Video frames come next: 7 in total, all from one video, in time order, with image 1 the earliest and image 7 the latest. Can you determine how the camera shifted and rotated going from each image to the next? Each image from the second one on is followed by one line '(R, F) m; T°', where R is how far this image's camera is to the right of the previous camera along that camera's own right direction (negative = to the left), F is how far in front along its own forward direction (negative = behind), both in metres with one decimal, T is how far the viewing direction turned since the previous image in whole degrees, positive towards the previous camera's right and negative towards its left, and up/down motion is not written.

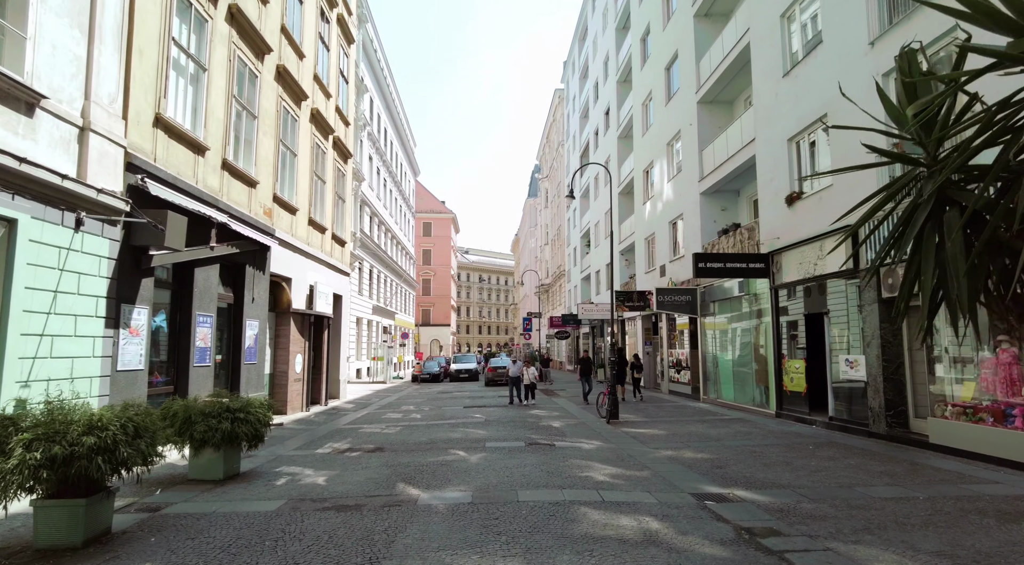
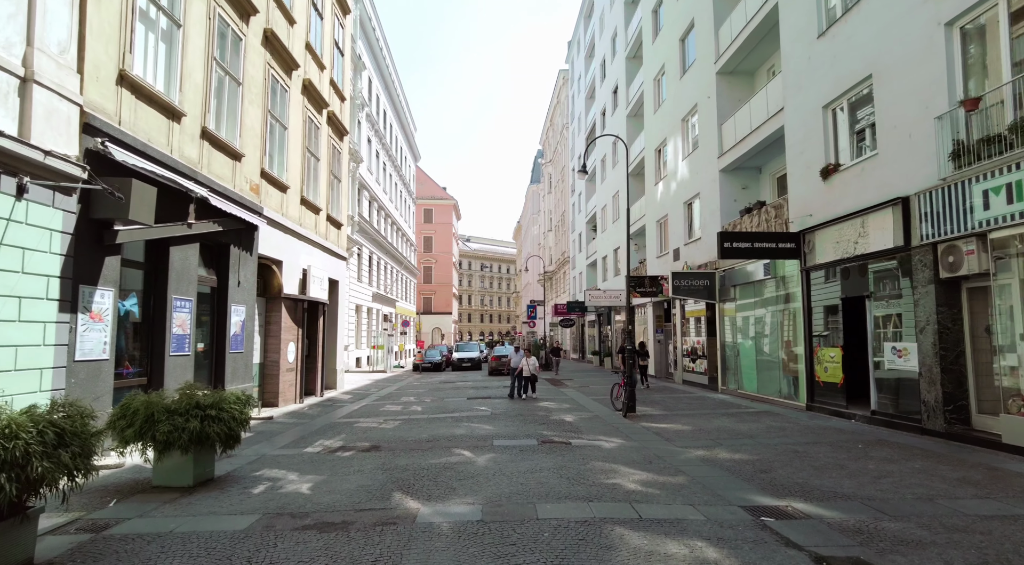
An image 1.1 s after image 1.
(-0.1, +1.2) m; 0°
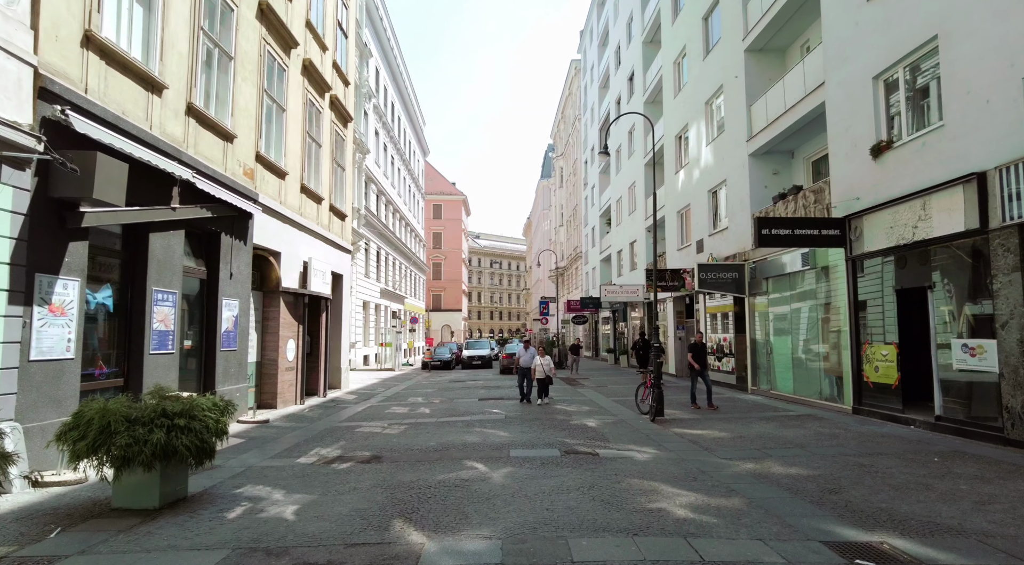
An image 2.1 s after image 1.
(-0.1, +1.2) m; -1°
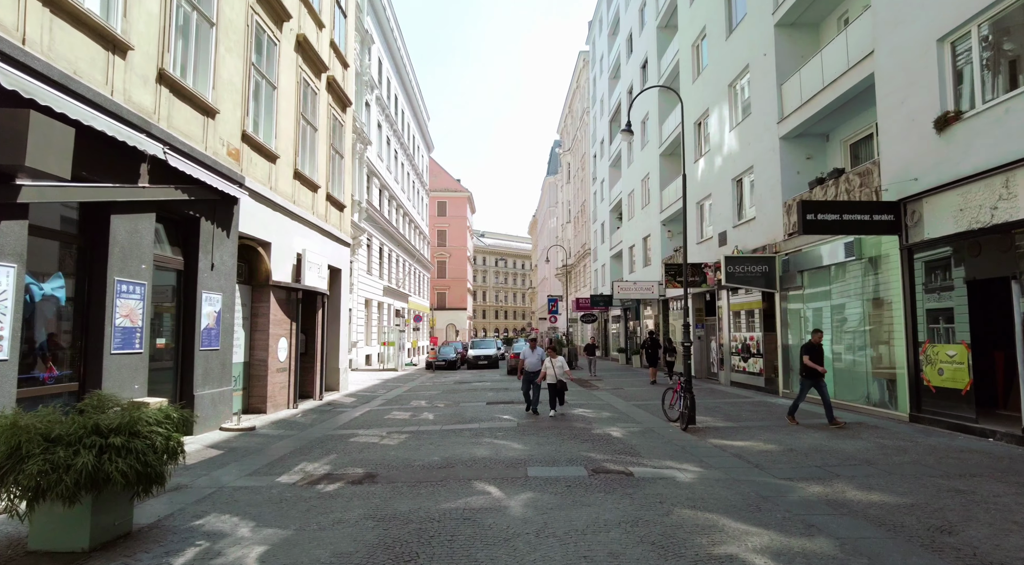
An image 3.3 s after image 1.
(-0.2, +1.3) m; 0°
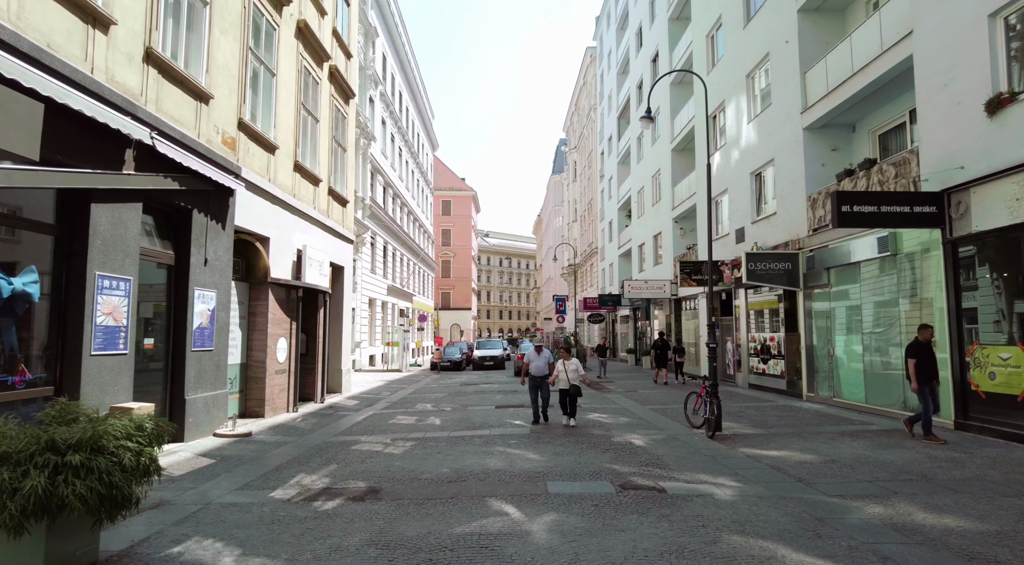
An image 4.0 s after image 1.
(-0.2, +0.7) m; 0°
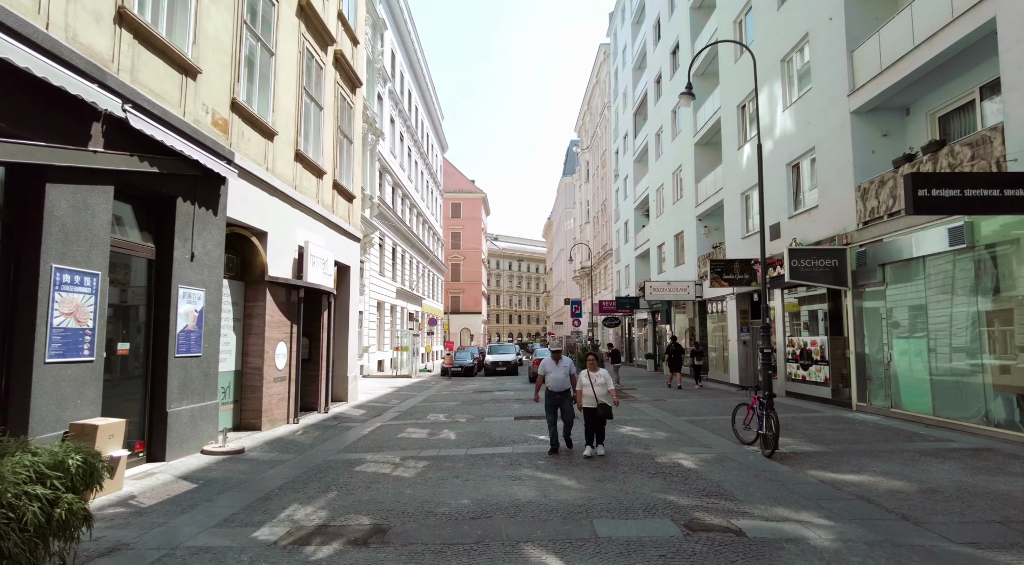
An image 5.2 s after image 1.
(-0.3, +1.3) m; -1°
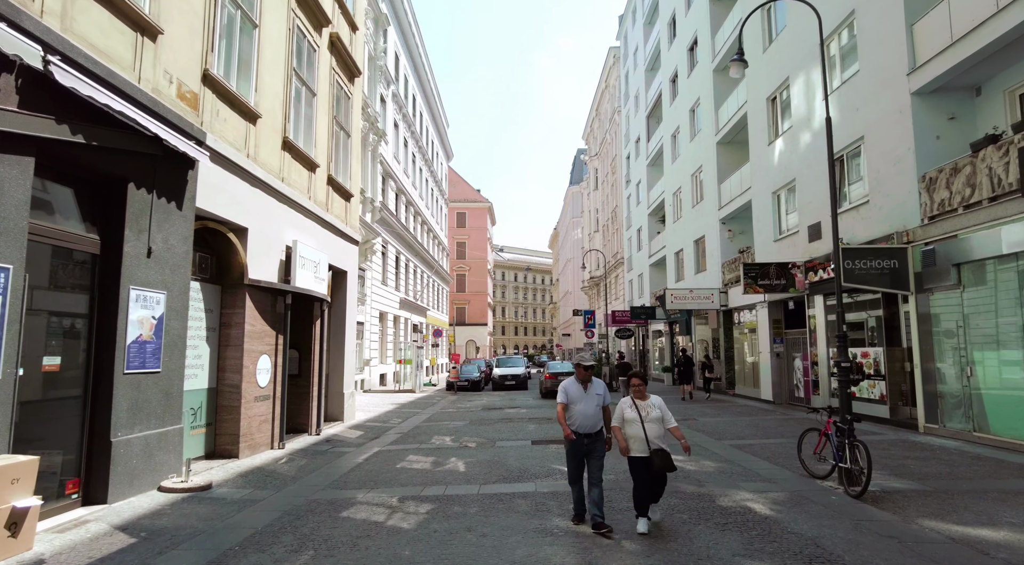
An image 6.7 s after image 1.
(-0.2, +1.7) m; 0°
